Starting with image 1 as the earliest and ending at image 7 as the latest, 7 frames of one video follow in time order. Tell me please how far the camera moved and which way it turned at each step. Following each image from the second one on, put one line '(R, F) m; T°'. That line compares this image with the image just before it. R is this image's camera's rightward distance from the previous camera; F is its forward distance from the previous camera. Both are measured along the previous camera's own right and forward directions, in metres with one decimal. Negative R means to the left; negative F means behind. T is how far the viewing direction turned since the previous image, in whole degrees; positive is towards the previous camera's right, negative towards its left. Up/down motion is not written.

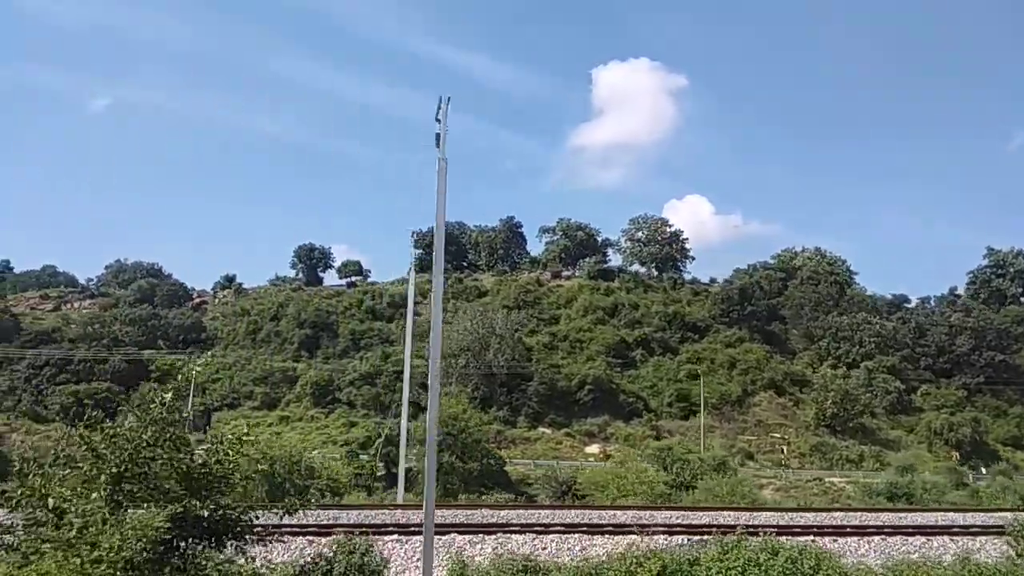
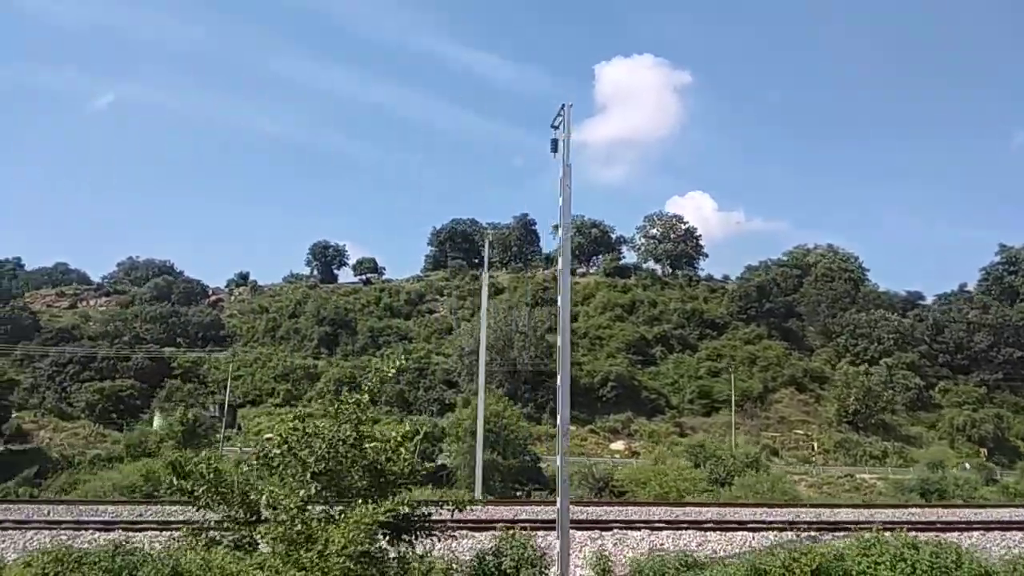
(-1.1, -0.2) m; 0°
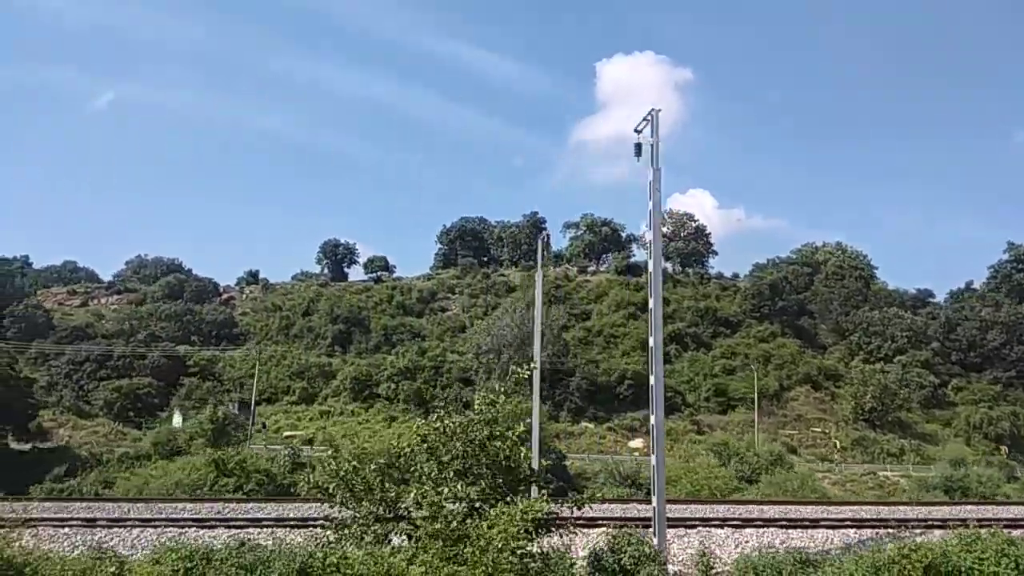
(-0.8, -0.1) m; 0°
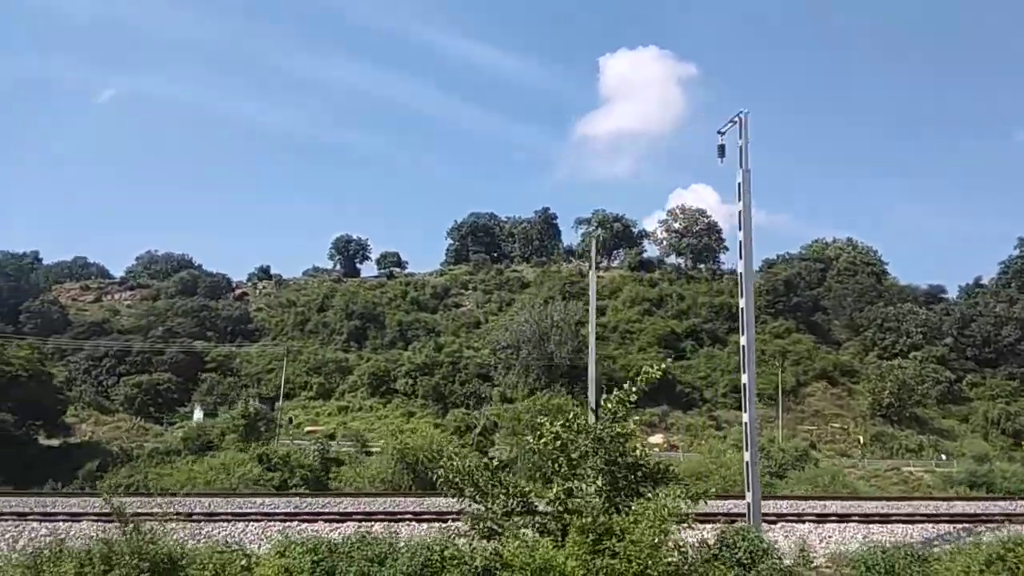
(-0.8, -0.1) m; 0°
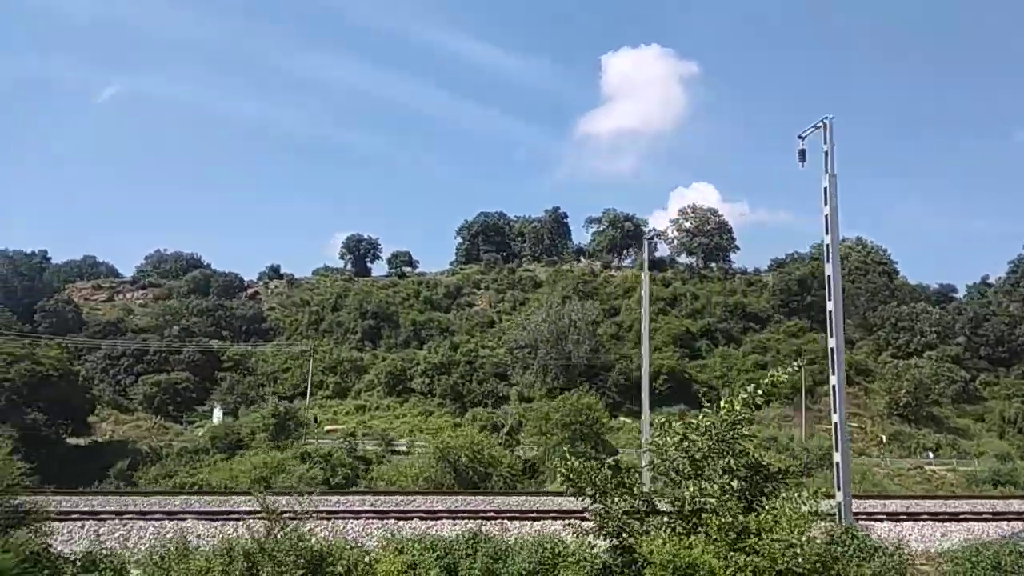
(-0.8, -0.1) m; 0°
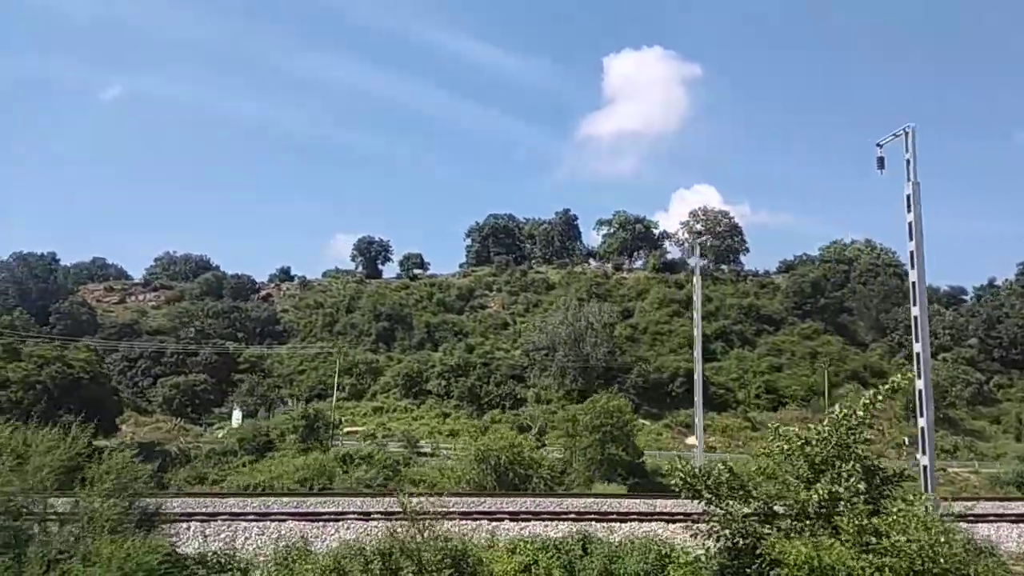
(-0.8, -0.2) m; 0°
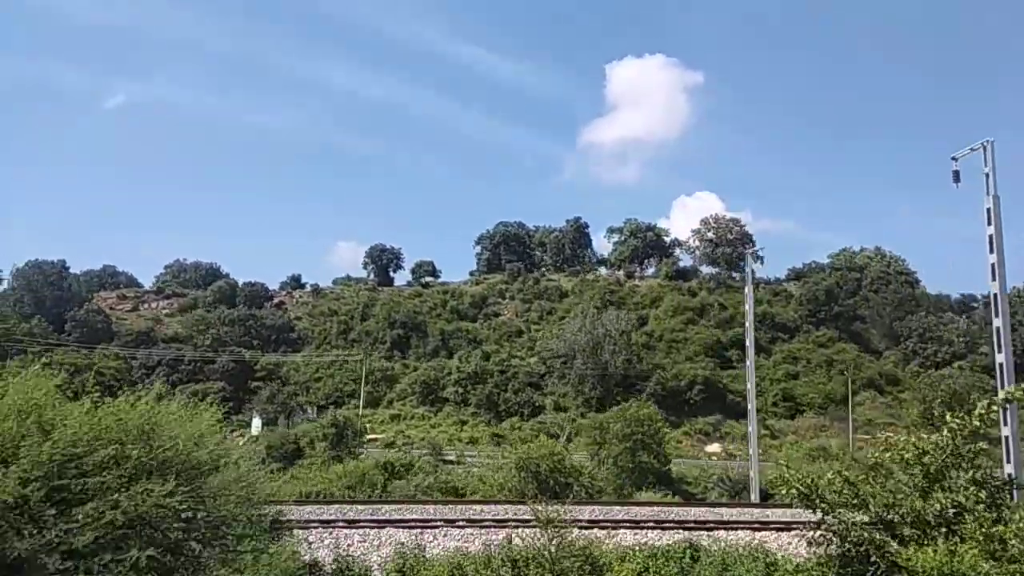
(-0.9, -0.2) m; 0°
